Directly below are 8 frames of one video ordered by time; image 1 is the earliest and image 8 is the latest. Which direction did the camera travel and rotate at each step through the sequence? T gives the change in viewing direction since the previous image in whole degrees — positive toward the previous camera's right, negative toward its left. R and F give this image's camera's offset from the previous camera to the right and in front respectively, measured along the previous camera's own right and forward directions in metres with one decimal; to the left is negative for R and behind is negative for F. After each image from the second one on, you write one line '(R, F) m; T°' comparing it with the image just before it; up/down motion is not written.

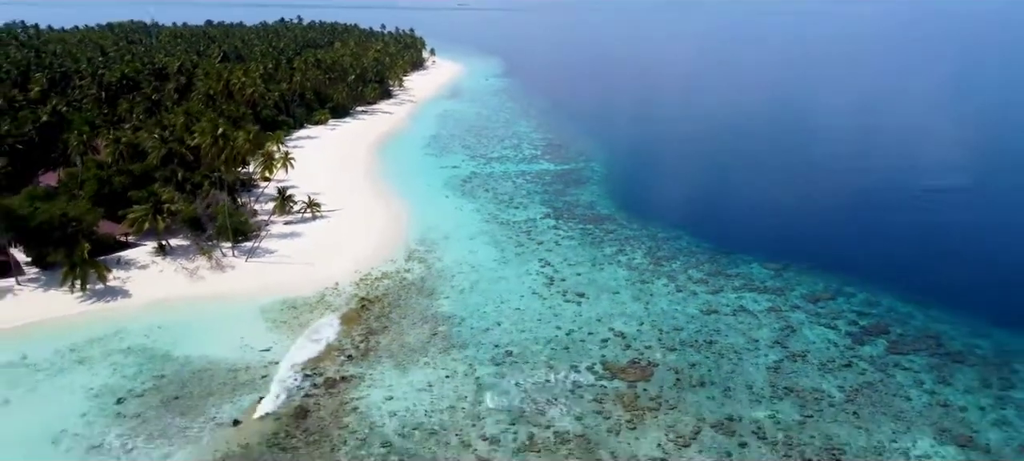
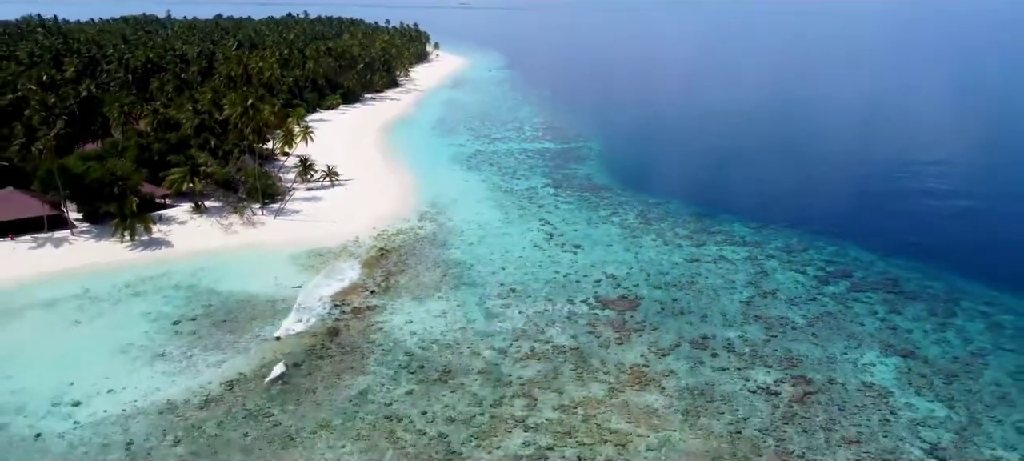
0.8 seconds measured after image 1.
(-0.1, -3.1) m; 0°
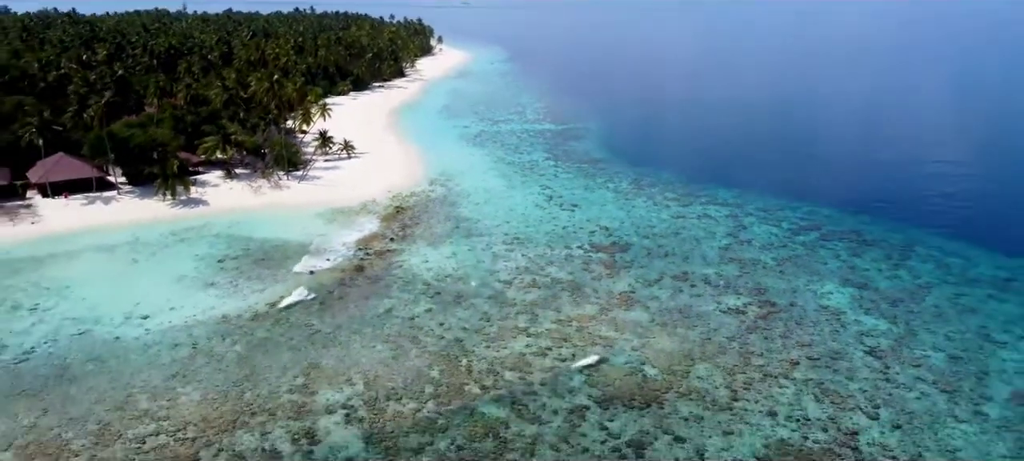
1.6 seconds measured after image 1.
(-0.1, -3.2) m; 0°
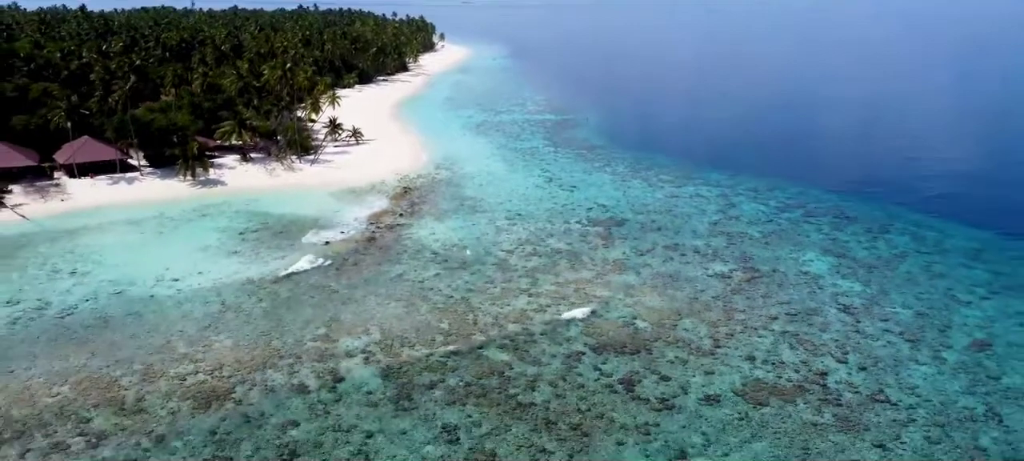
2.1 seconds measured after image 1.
(-0.1, -1.8) m; 0°
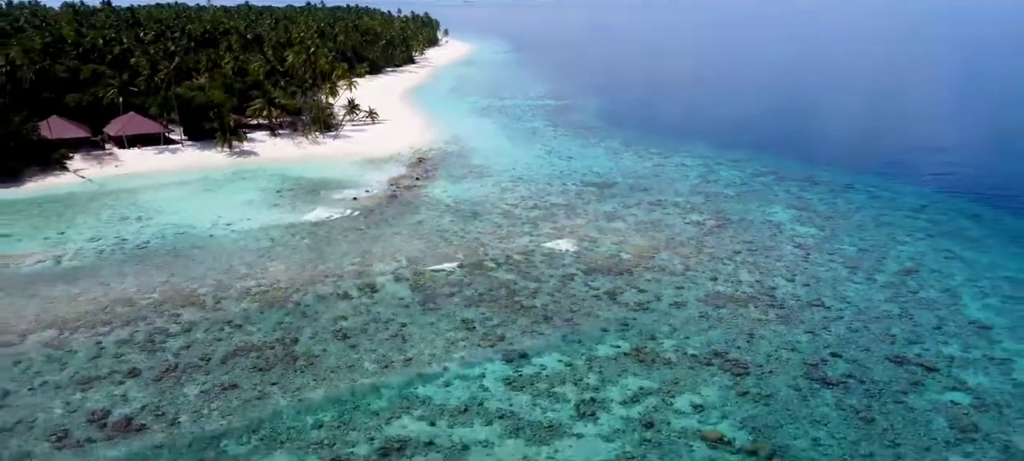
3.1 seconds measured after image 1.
(-0.1, -4.0) m; 0°
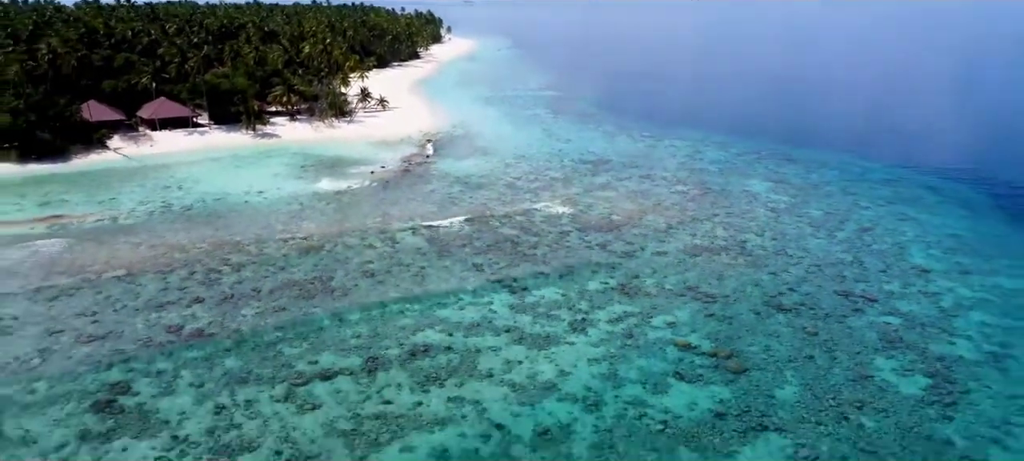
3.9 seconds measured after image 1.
(-0.1, -3.2) m; 0°
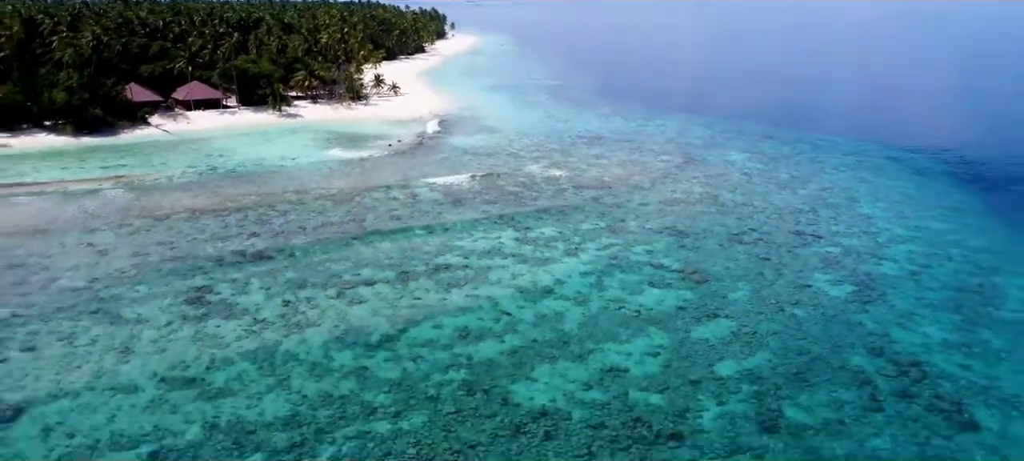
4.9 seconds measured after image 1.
(-0.1, -4.0) m; 0°
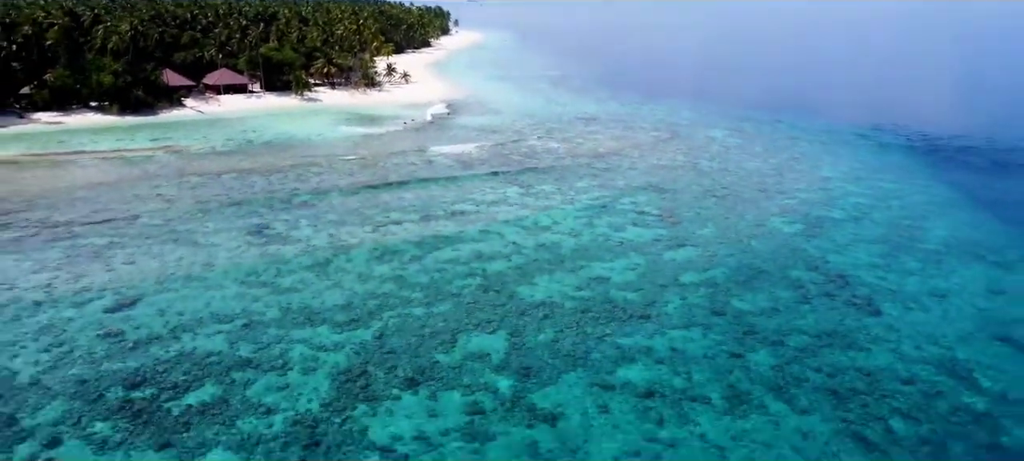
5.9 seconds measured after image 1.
(-0.1, -4.0) m; 0°
